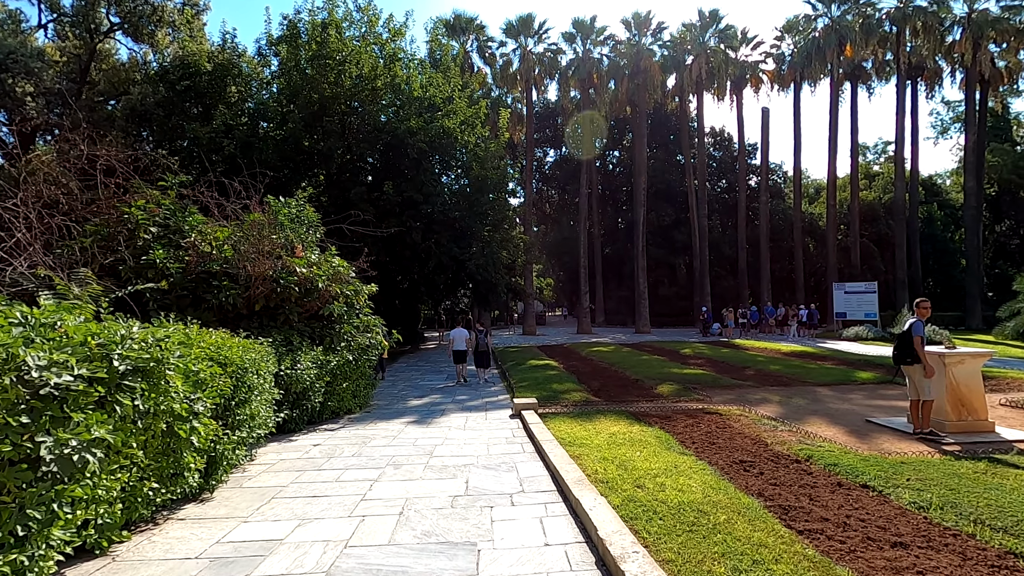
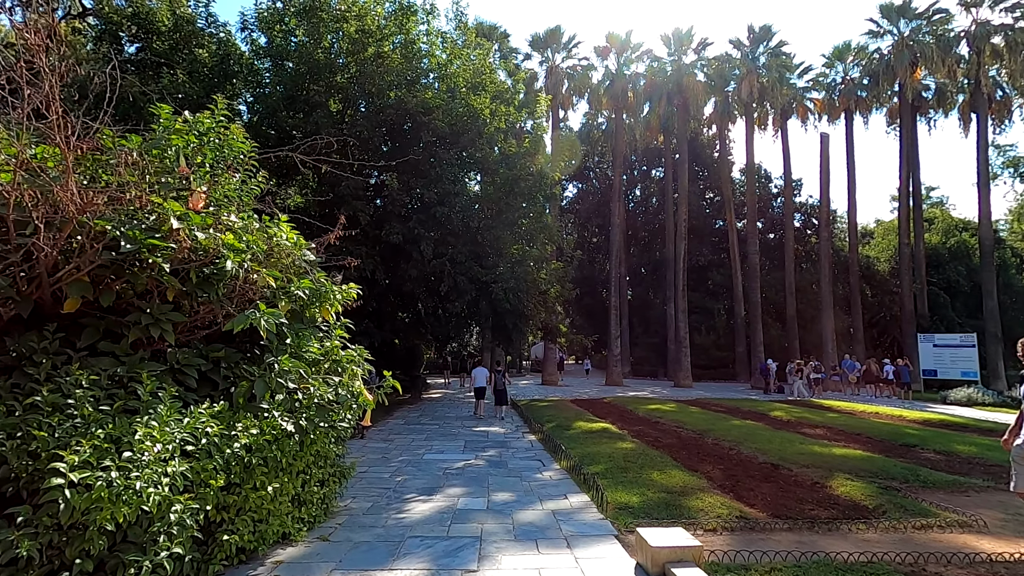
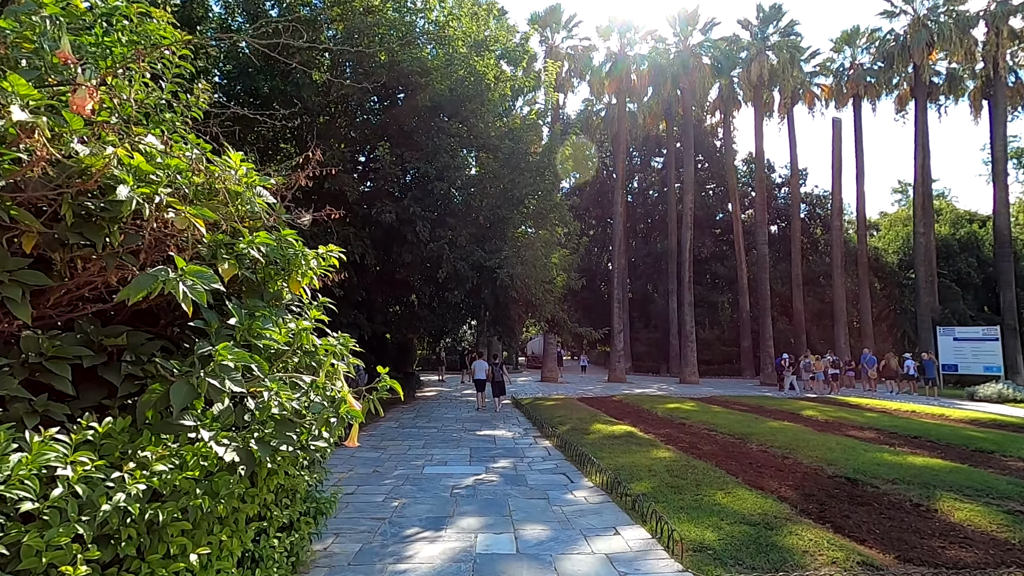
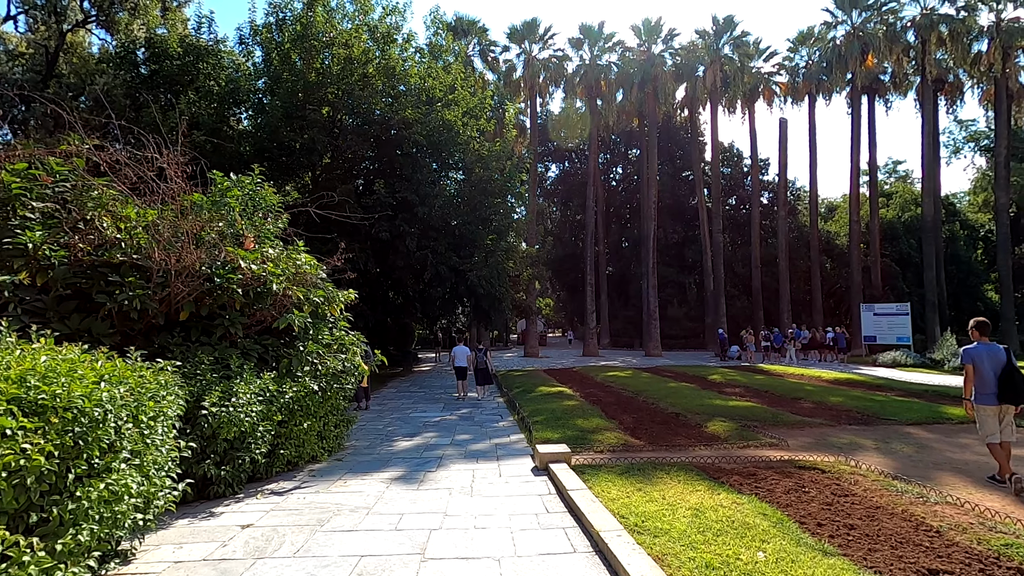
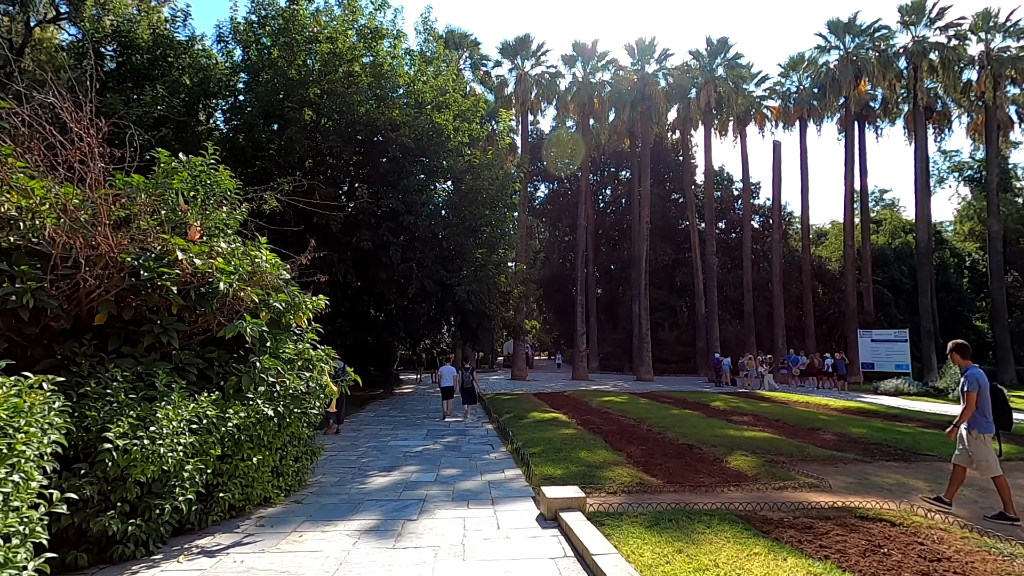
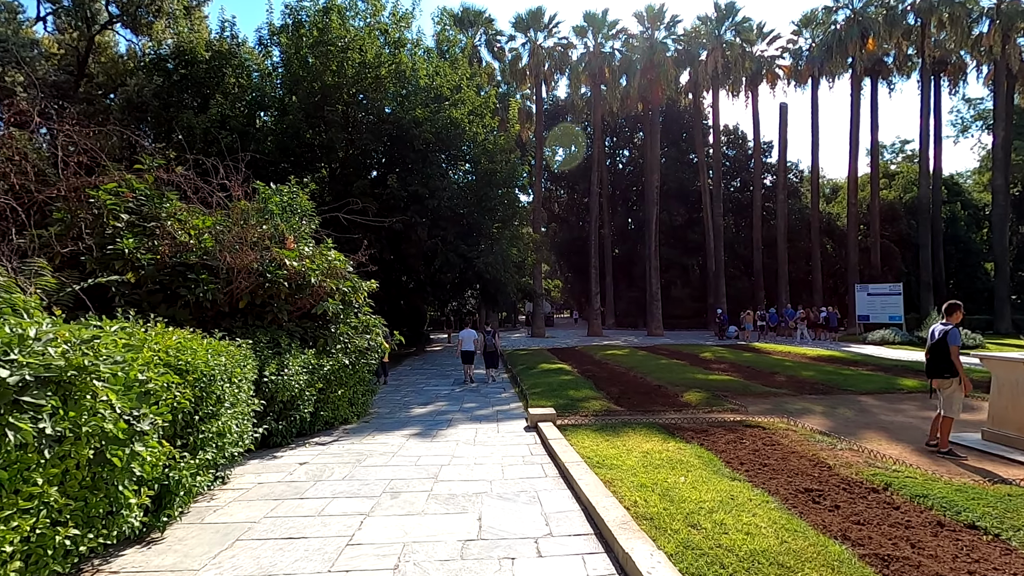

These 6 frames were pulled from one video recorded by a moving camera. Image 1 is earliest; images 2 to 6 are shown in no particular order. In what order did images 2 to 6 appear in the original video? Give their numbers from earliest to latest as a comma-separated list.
6, 4, 5, 2, 3
